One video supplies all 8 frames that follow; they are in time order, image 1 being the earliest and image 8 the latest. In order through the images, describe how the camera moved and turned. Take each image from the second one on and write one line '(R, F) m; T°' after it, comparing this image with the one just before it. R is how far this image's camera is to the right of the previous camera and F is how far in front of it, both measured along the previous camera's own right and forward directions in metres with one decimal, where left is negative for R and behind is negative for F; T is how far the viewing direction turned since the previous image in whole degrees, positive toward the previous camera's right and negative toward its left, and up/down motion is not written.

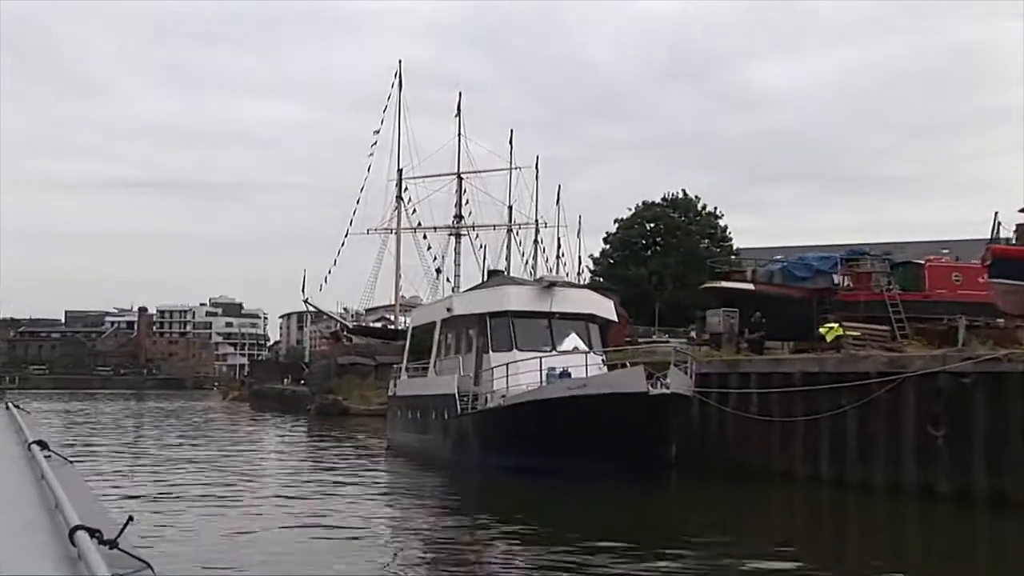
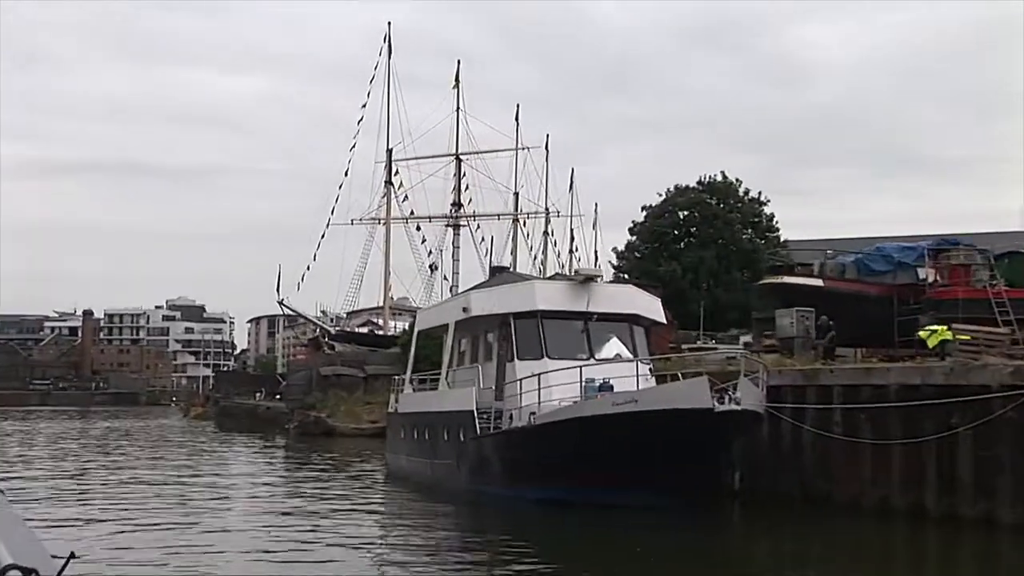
(-1.3, +5.0) m; +2°
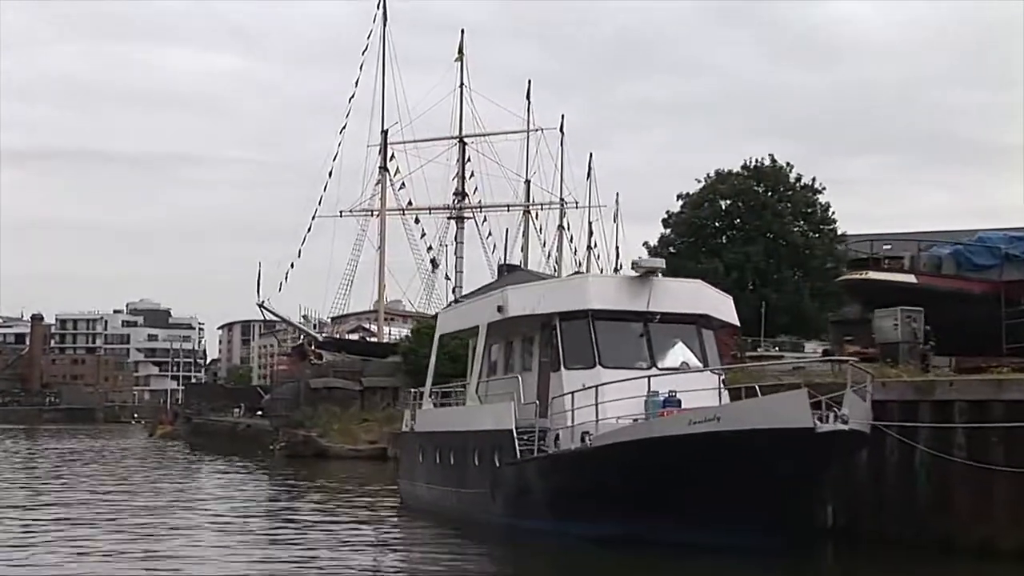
(-1.3, +4.0) m; +2°
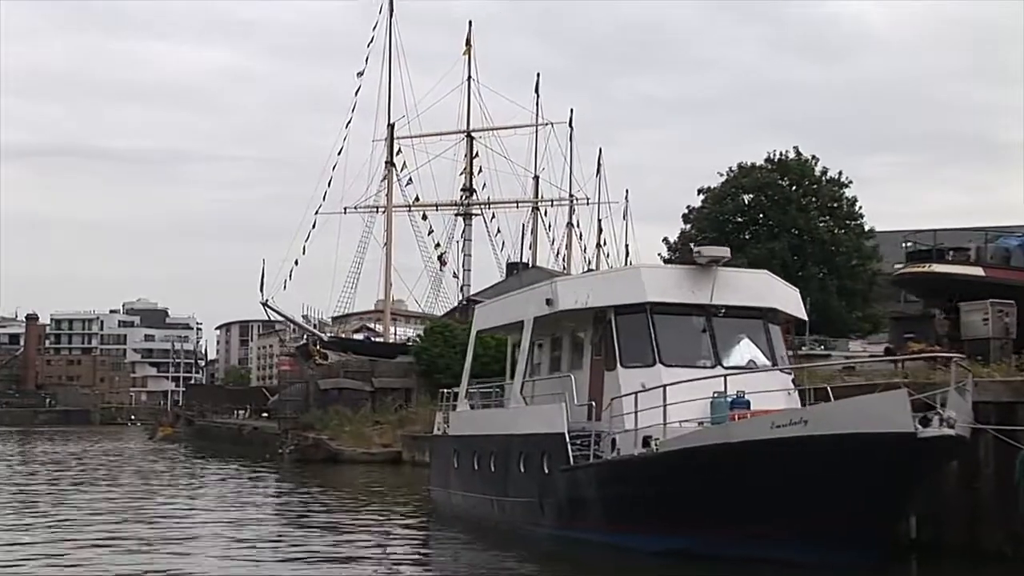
(-1.1, +0.8) m; +2°
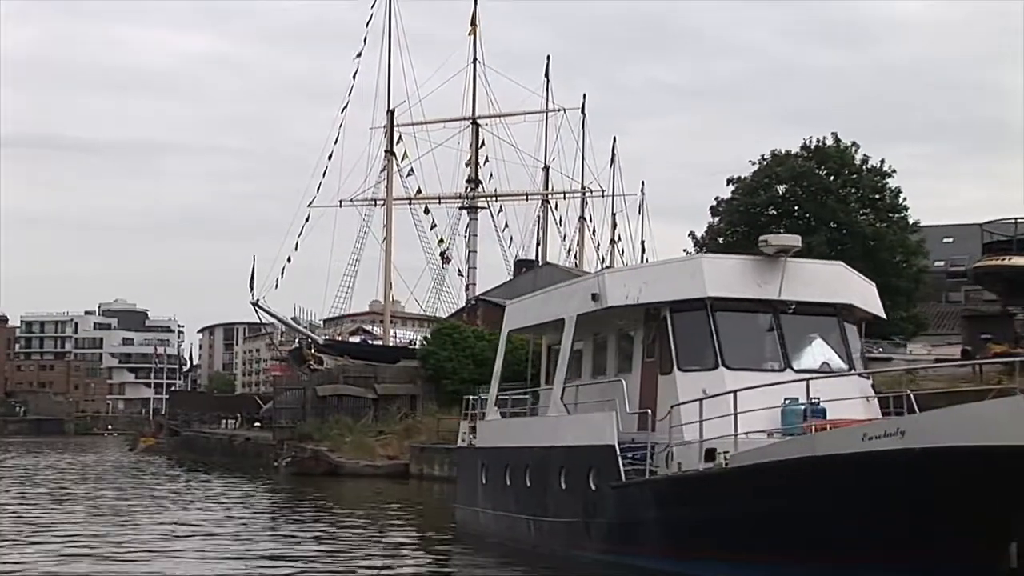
(-0.9, +2.1) m; +1°
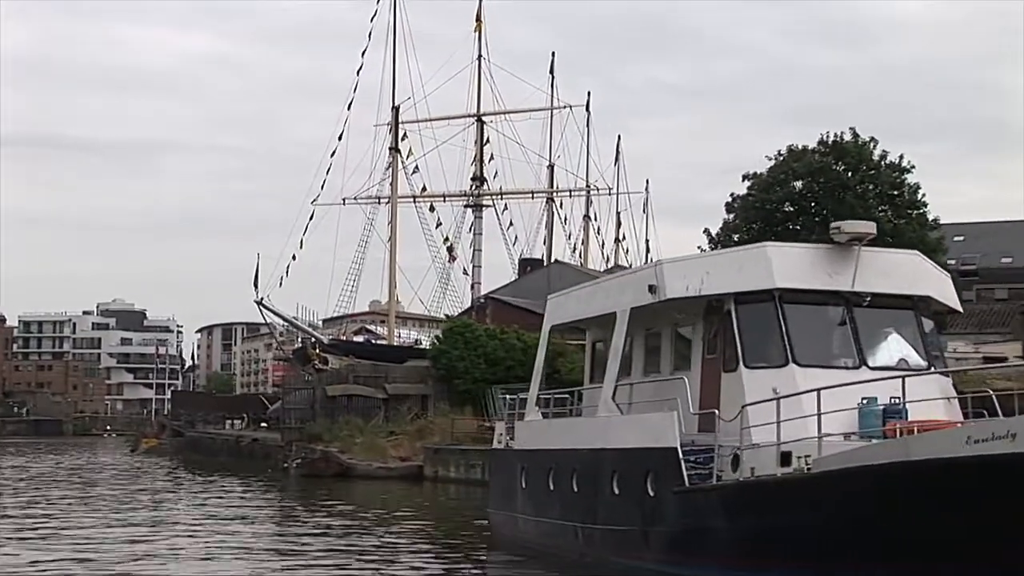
(-0.9, +0.3) m; +2°
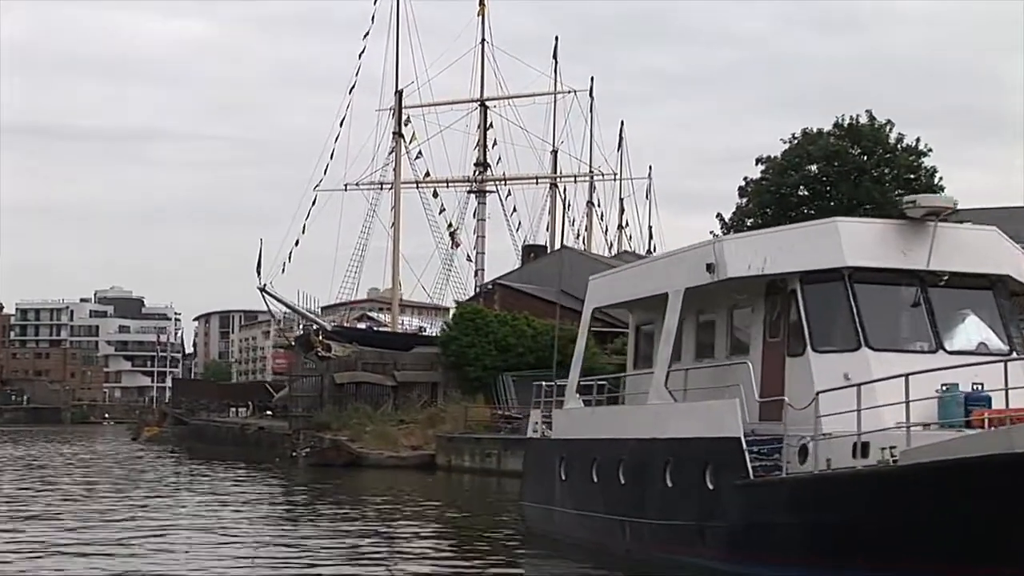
(-0.9, +0.3) m; +2°
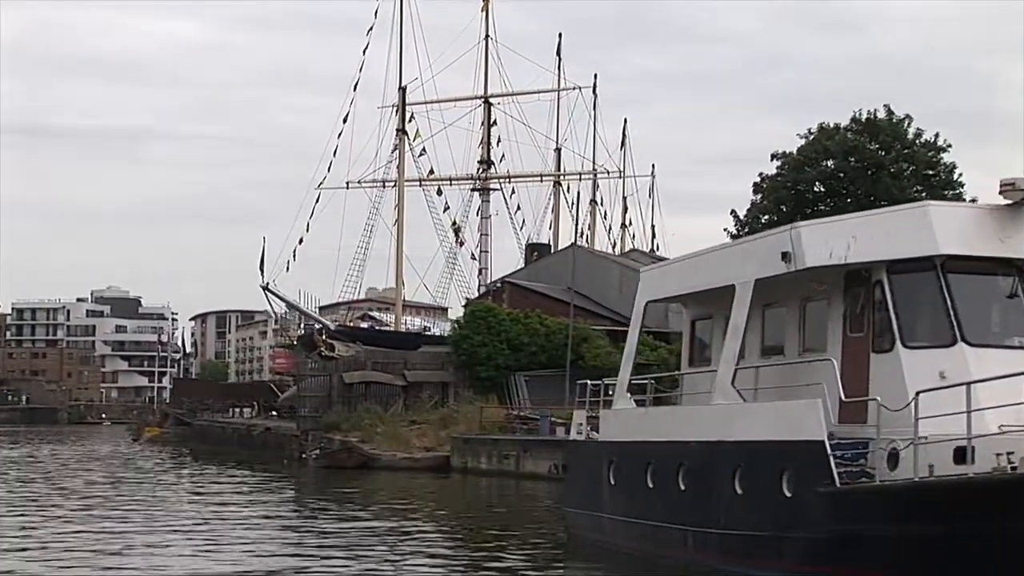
(-1.0, +0.3) m; +2°
